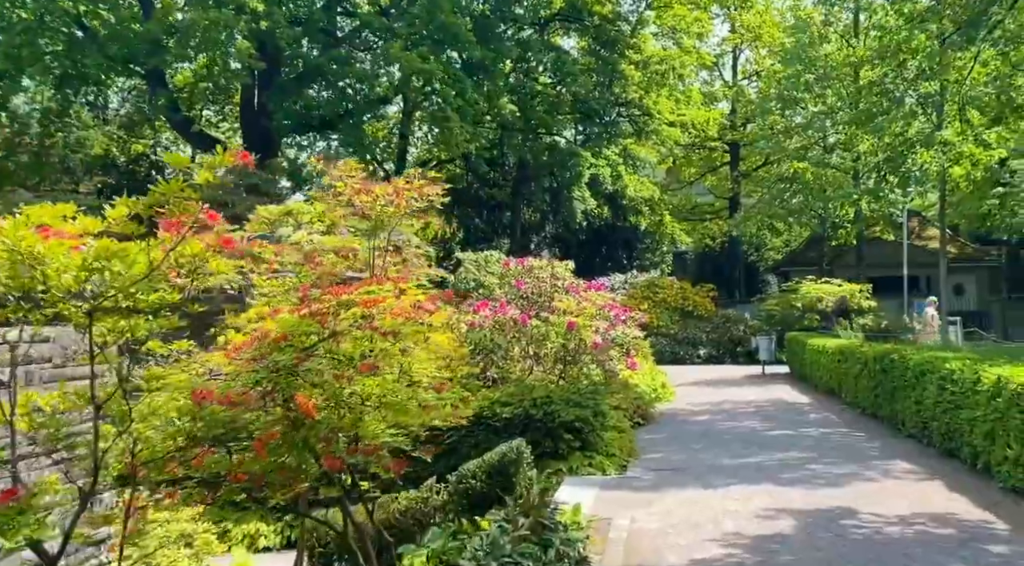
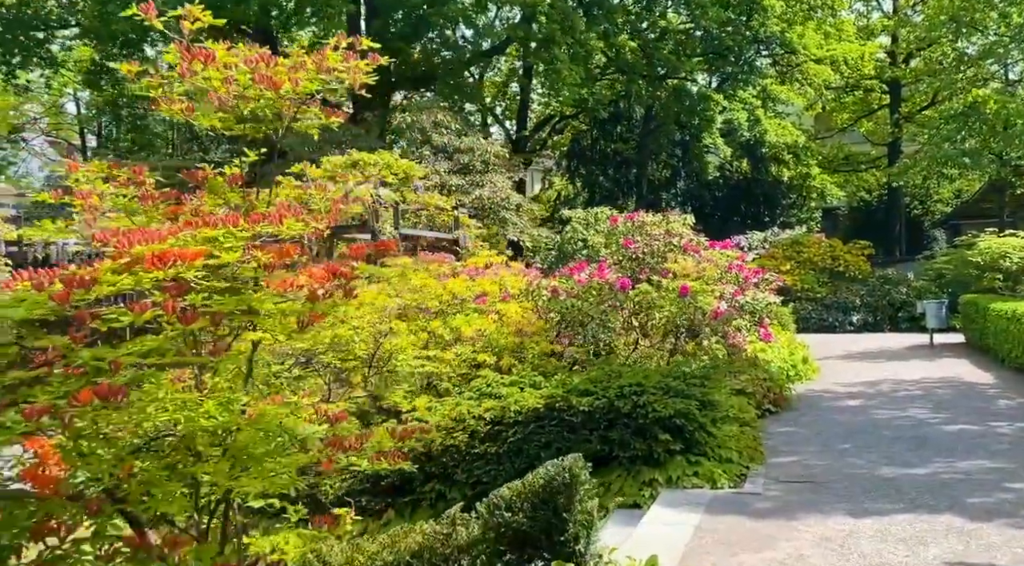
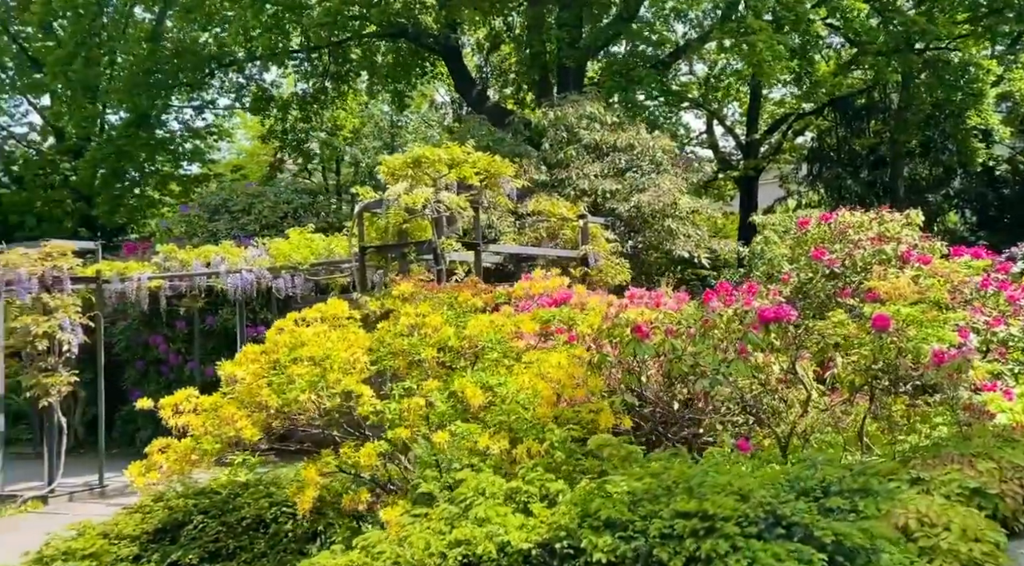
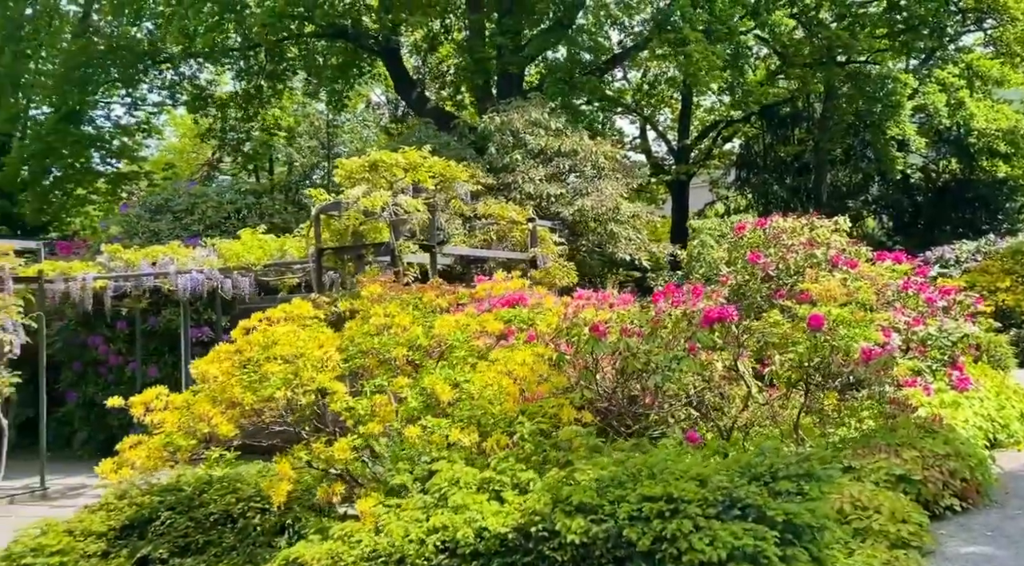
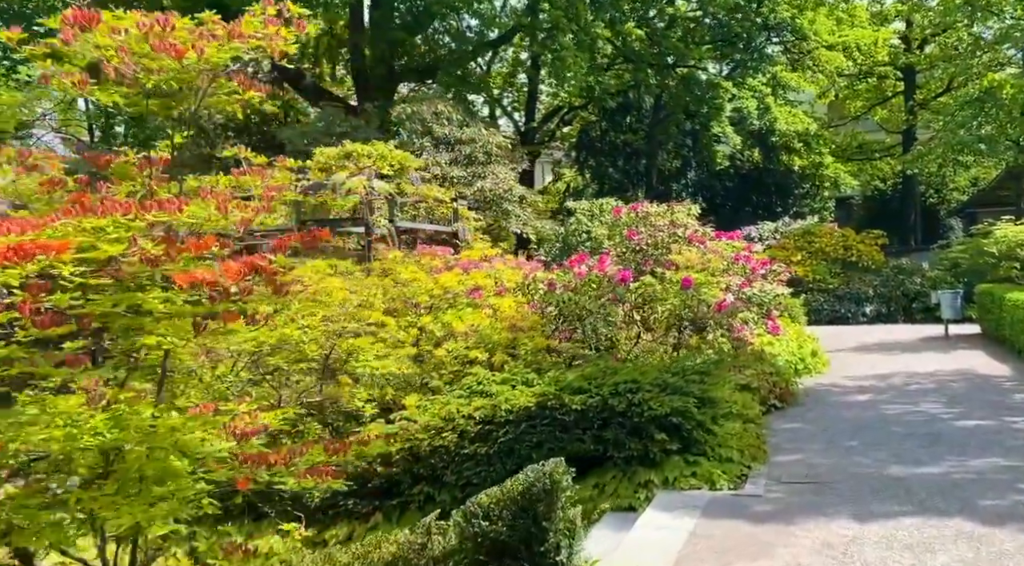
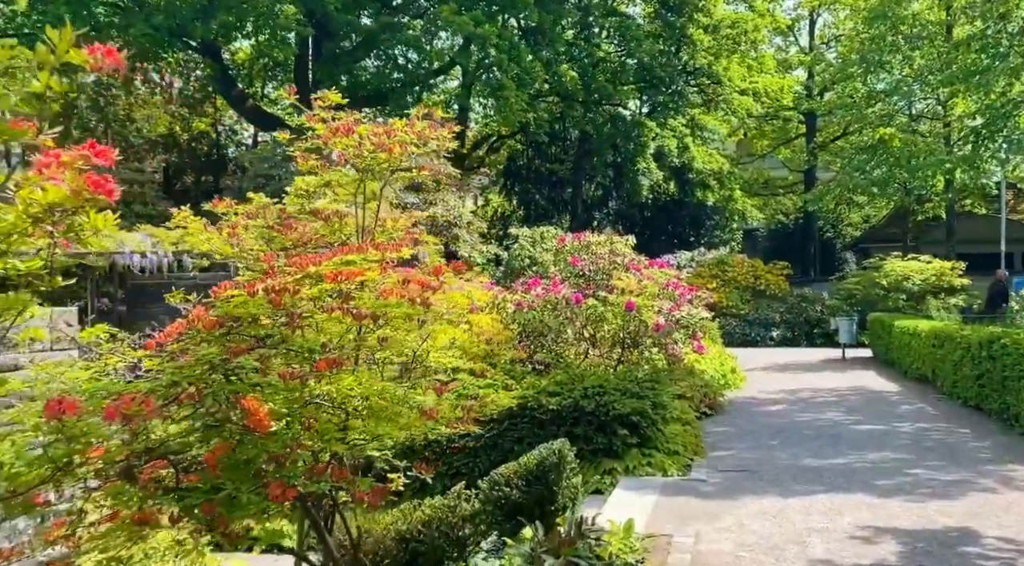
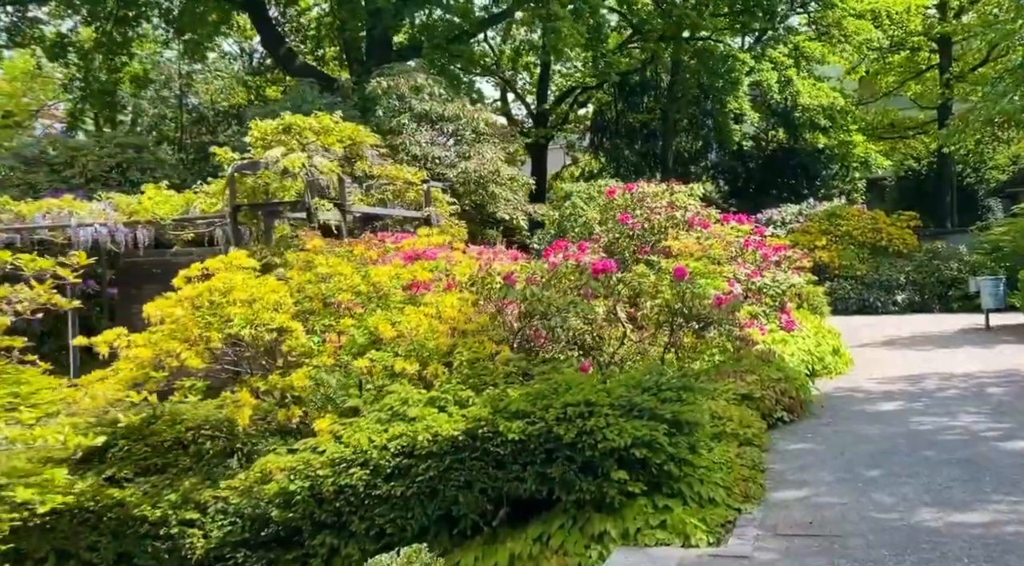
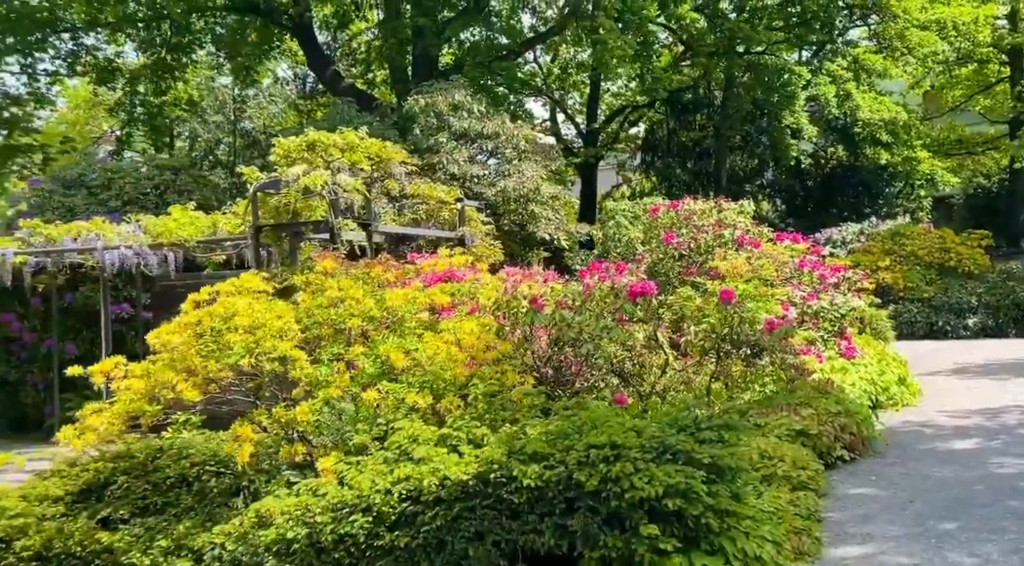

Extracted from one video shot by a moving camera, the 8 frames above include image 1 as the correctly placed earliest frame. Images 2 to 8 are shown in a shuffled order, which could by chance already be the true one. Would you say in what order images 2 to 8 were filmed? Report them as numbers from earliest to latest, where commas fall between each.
6, 2, 5, 7, 8, 4, 3
